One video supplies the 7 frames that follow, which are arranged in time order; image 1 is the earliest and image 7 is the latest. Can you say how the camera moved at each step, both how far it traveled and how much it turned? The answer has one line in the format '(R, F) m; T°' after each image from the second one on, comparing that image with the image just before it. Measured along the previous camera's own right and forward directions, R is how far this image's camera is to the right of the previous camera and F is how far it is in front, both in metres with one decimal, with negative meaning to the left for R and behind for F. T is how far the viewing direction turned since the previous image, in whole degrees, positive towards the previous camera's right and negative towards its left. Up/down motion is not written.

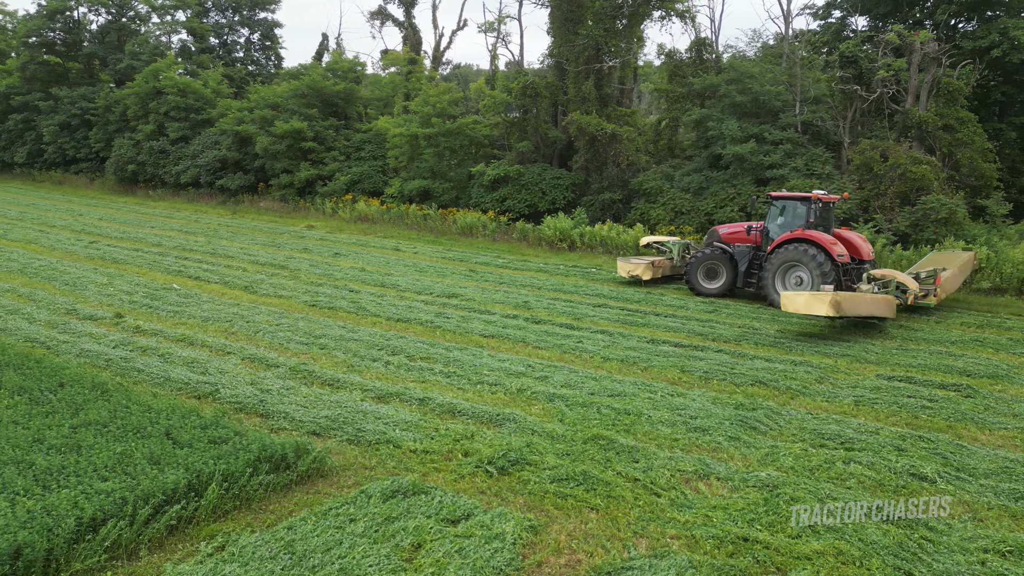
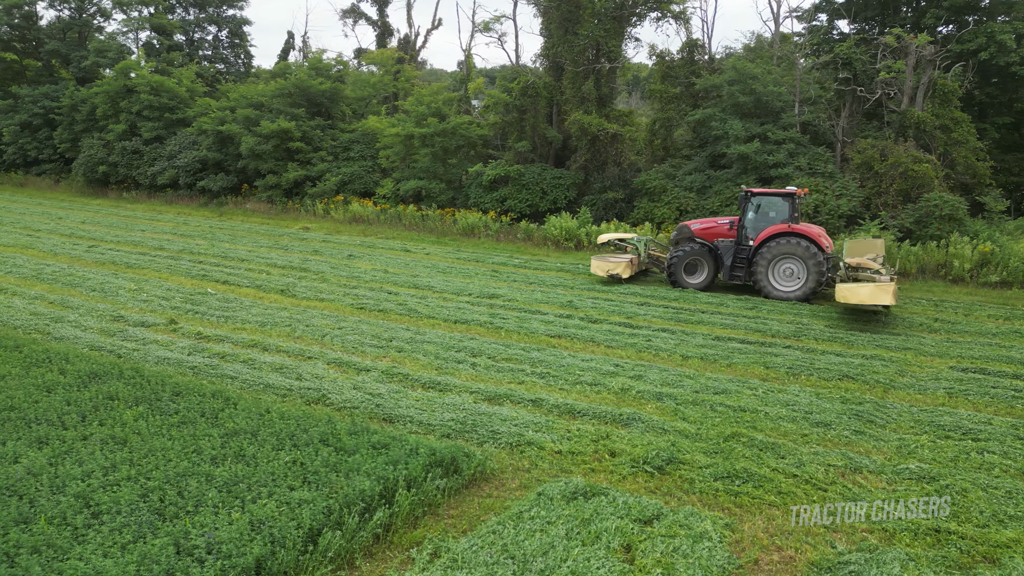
(-1.0, 0.0) m; +4°
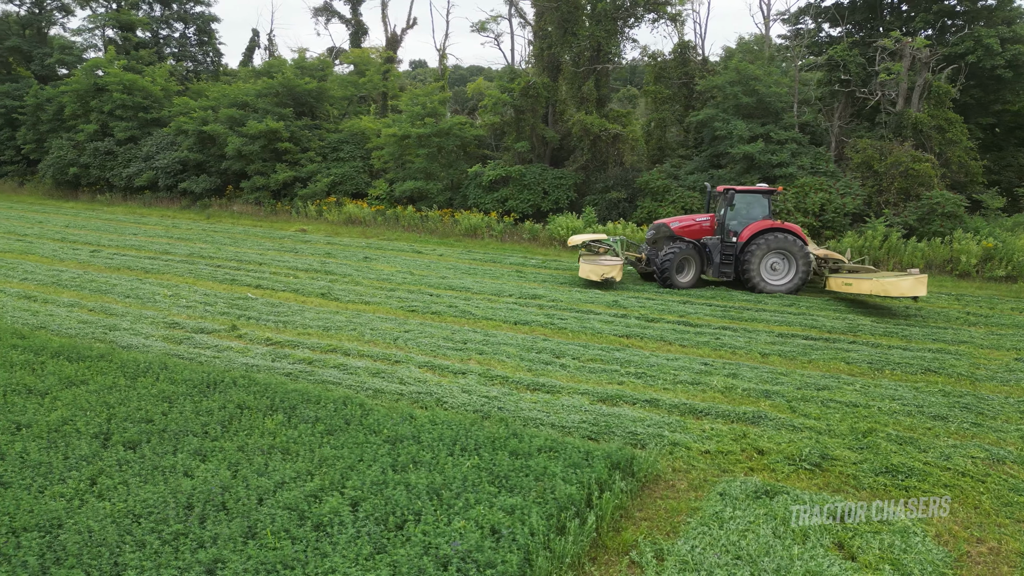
(-1.0, +0.1) m; +4°
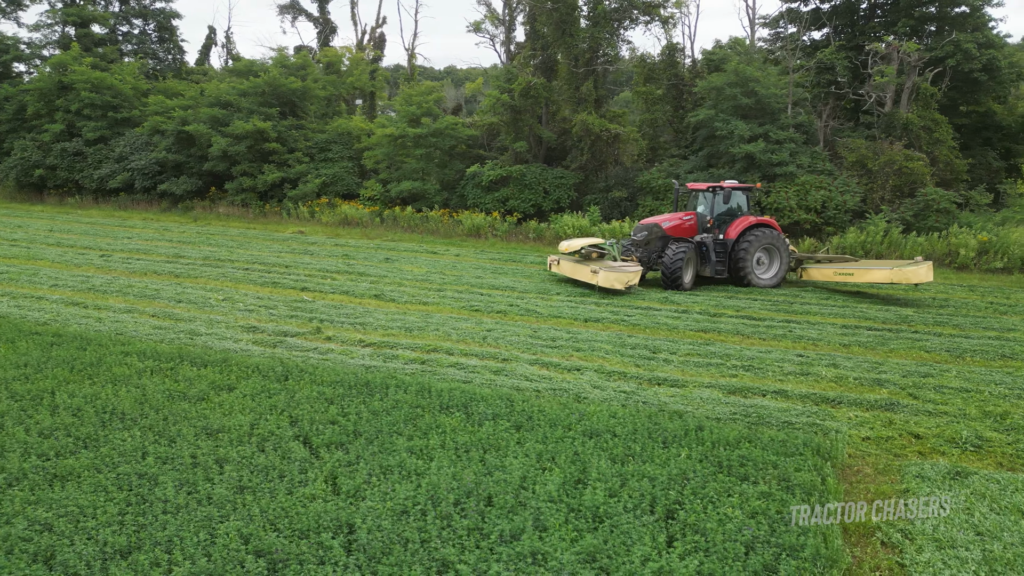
(-1.2, 0.0) m; +4°
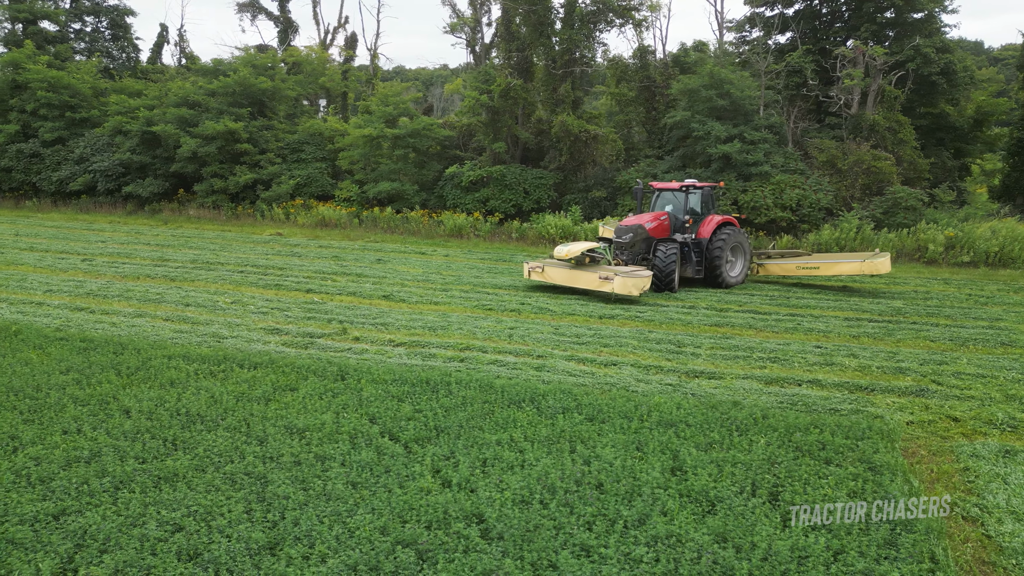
(-0.6, -0.1) m; +4°
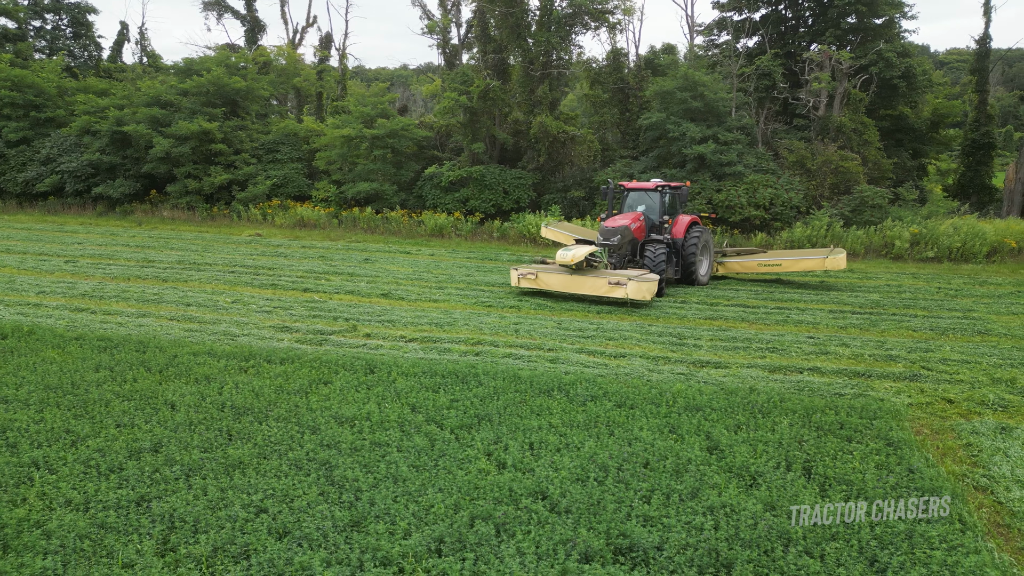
(-0.4, -0.2) m; +3°
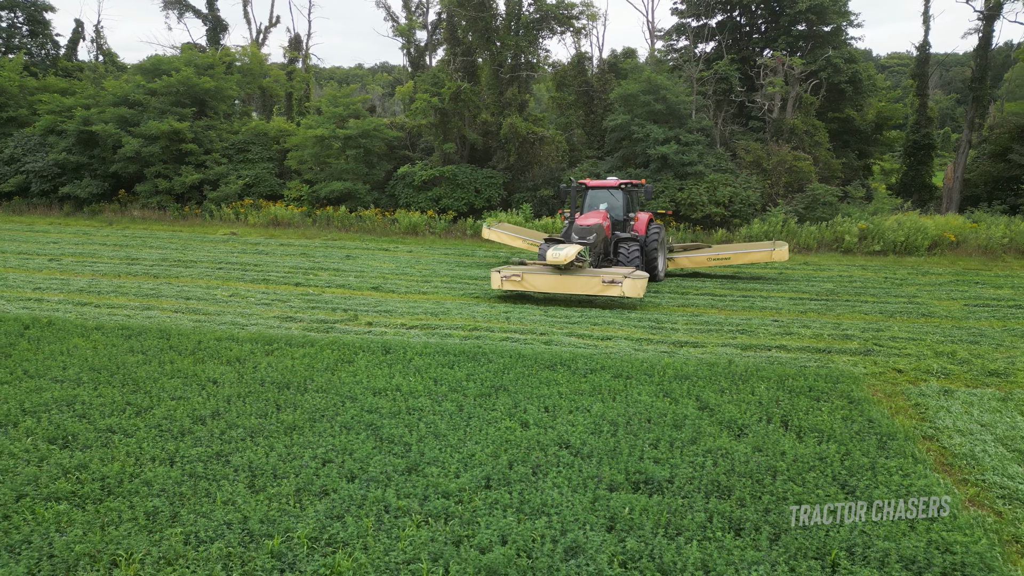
(-0.3, -0.5) m; +3°
